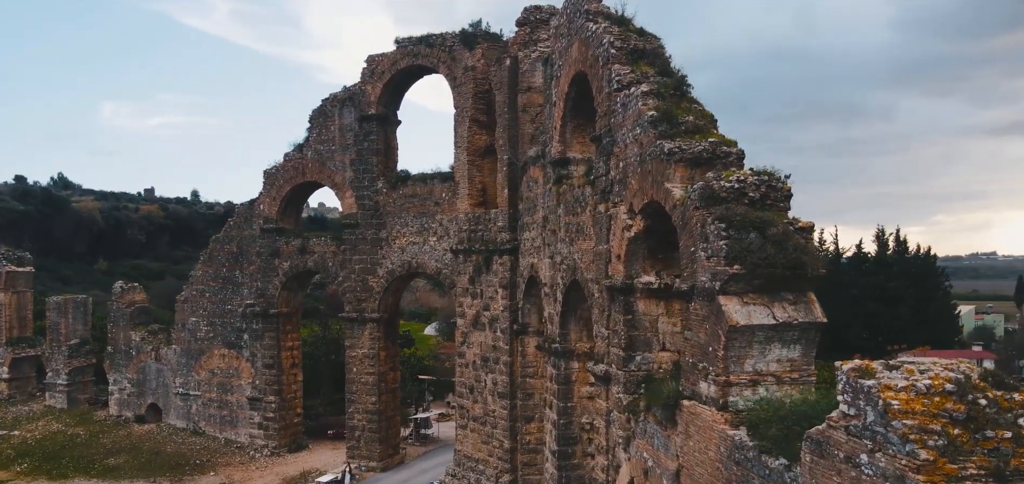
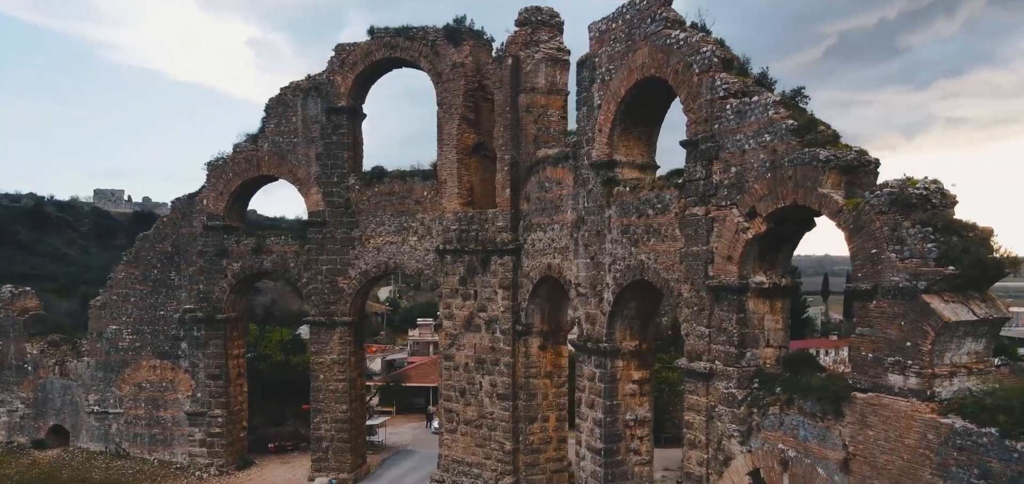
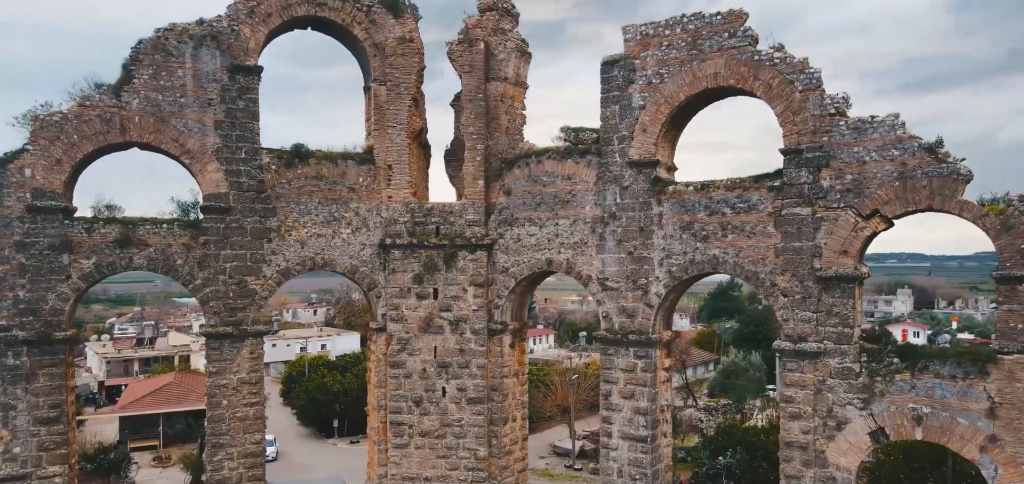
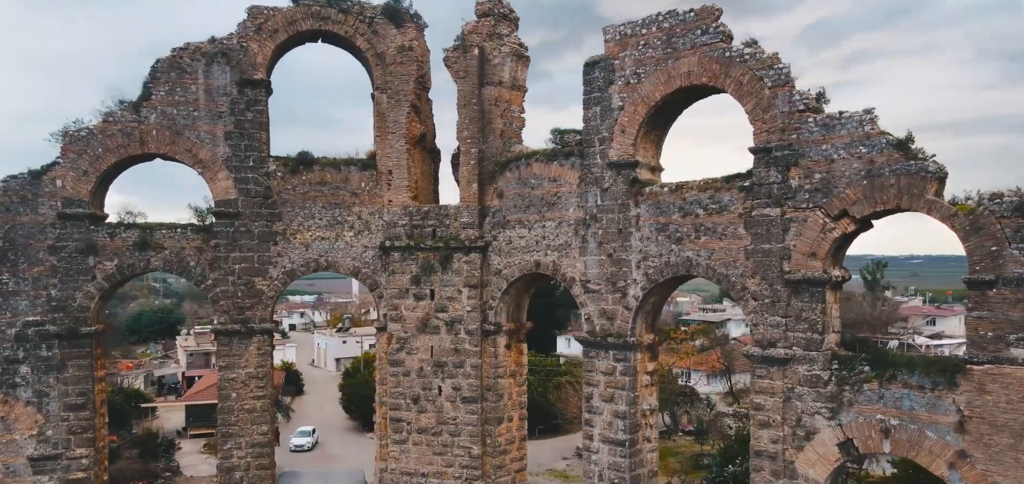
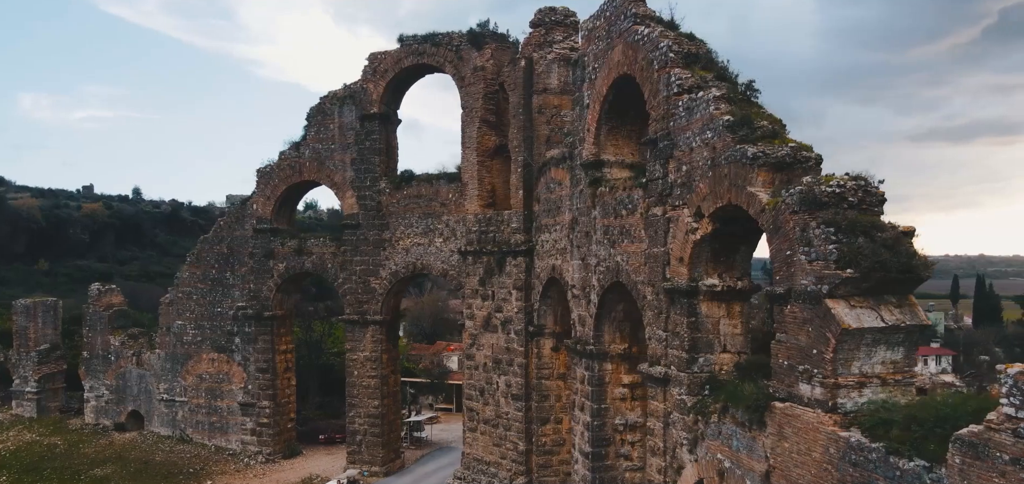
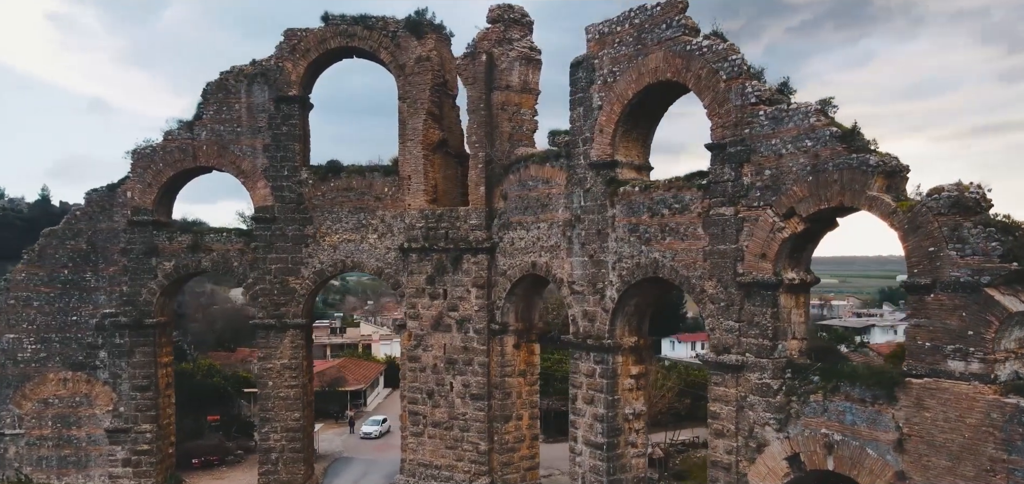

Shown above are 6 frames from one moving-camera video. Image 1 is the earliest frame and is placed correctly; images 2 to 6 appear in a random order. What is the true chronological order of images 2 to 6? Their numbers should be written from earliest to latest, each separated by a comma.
5, 2, 6, 4, 3
